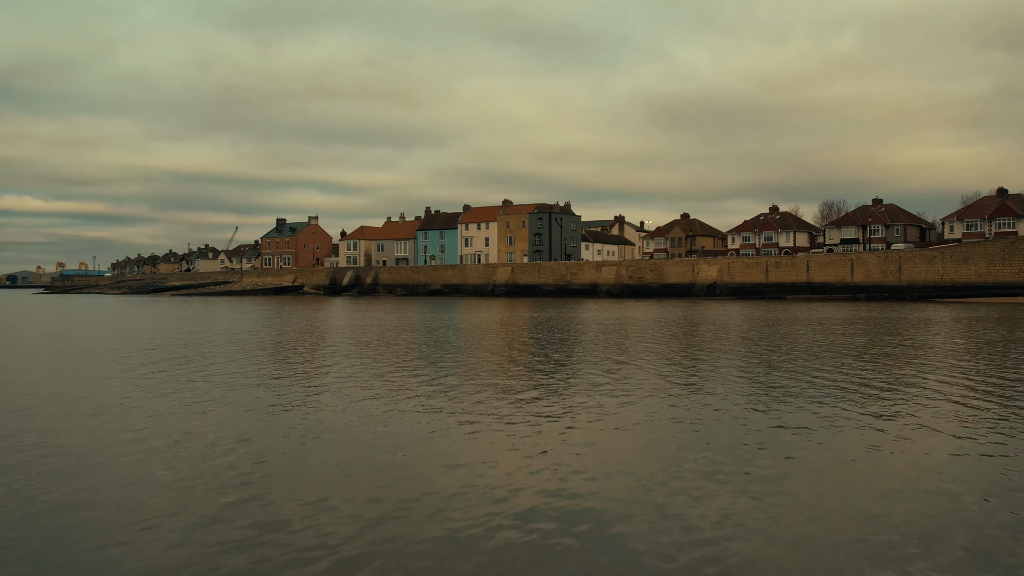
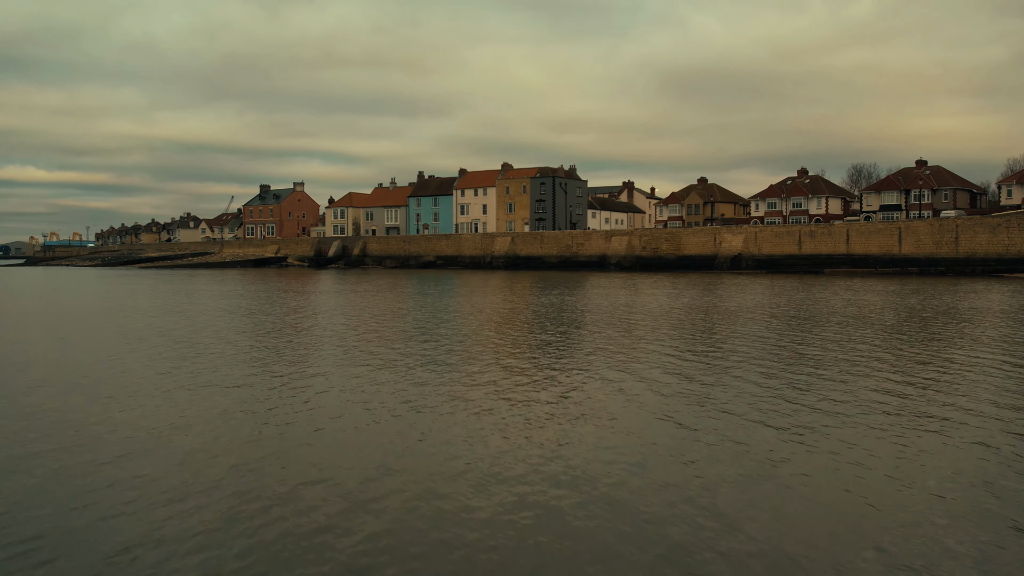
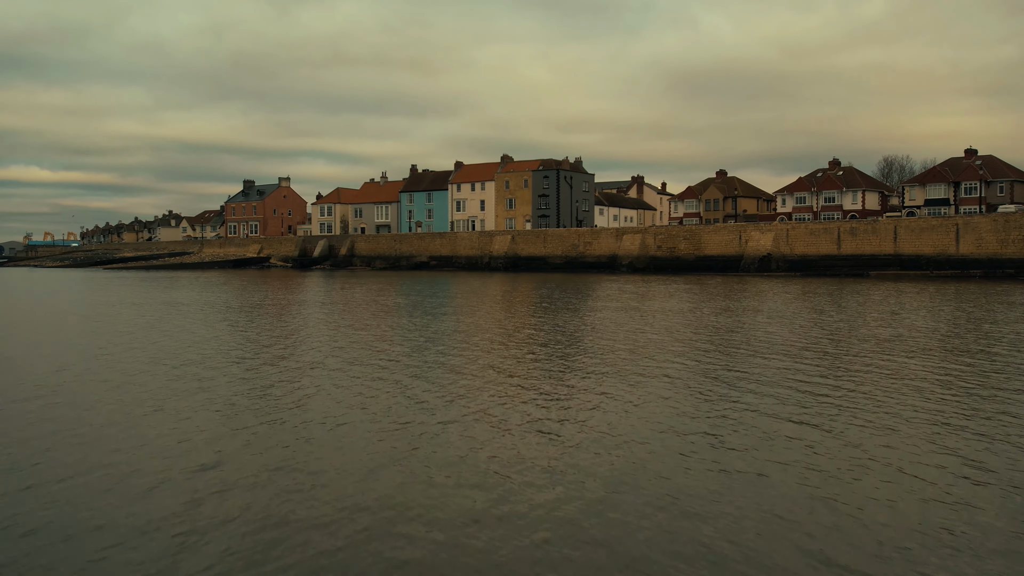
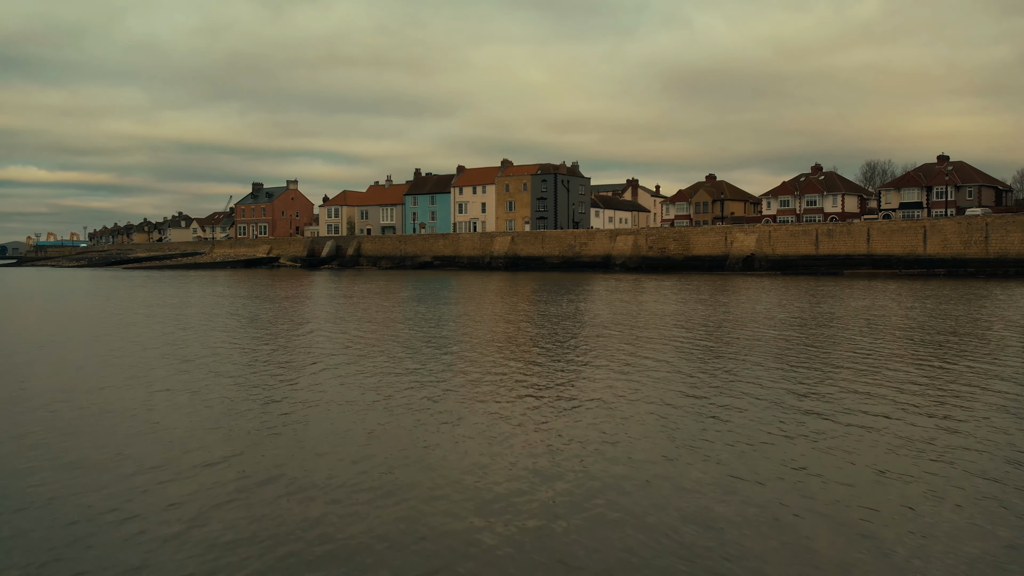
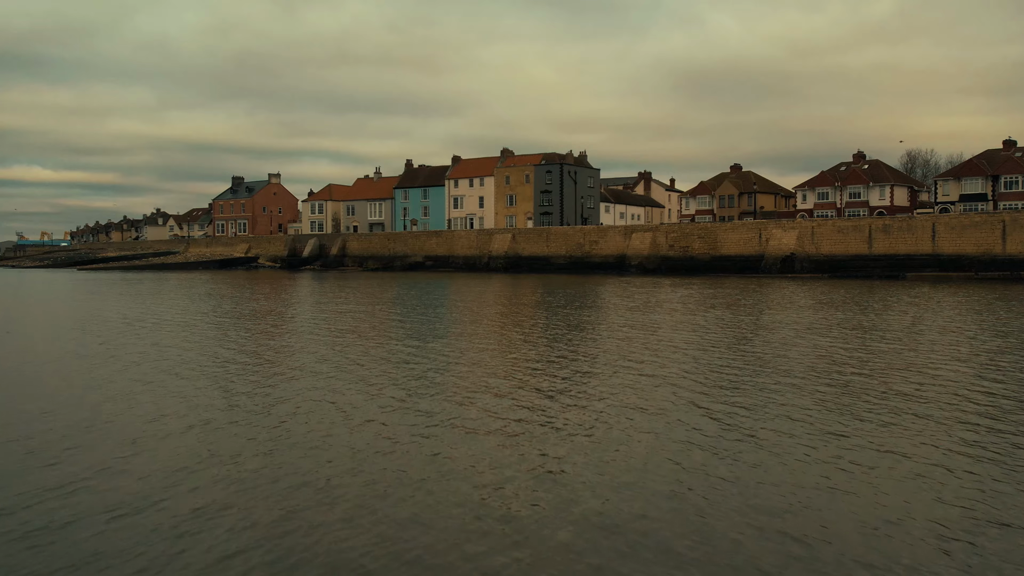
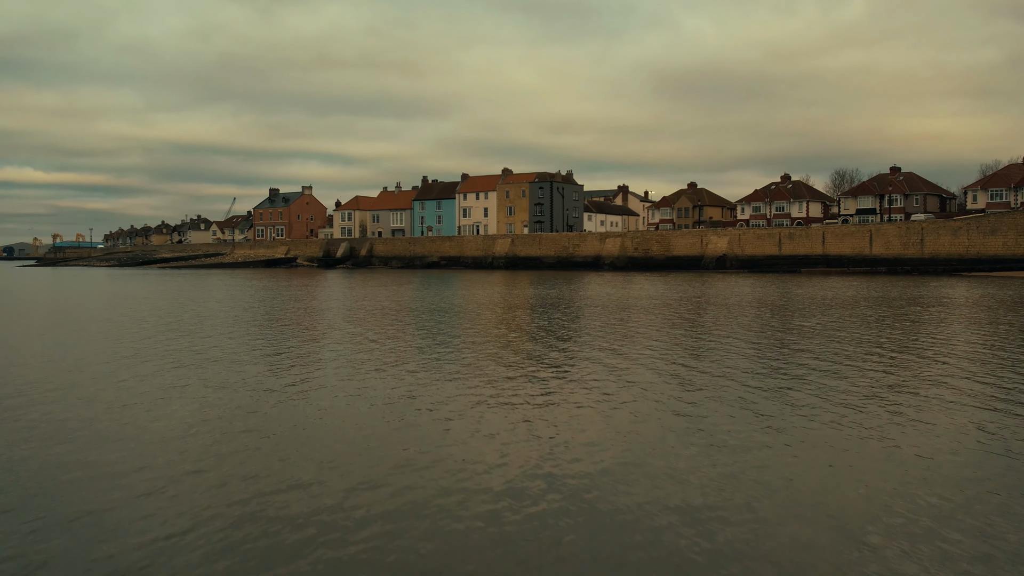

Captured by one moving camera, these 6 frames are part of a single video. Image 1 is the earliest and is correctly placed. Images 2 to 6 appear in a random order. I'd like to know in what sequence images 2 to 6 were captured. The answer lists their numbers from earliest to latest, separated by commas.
6, 2, 4, 3, 5
